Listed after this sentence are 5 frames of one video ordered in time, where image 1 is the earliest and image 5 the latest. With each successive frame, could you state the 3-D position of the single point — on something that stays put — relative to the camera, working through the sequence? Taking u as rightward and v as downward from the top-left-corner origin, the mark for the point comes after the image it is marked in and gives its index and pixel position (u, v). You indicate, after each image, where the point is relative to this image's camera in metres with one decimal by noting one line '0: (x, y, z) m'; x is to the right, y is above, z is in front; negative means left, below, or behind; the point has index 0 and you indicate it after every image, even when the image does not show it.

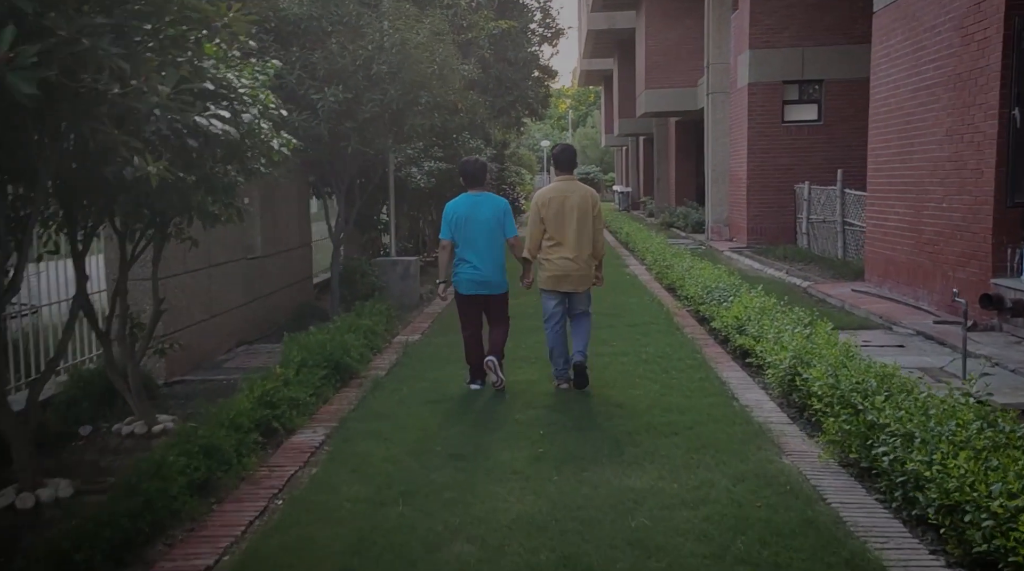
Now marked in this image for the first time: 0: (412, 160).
0: (-1.4, +1.7, +13.1) m
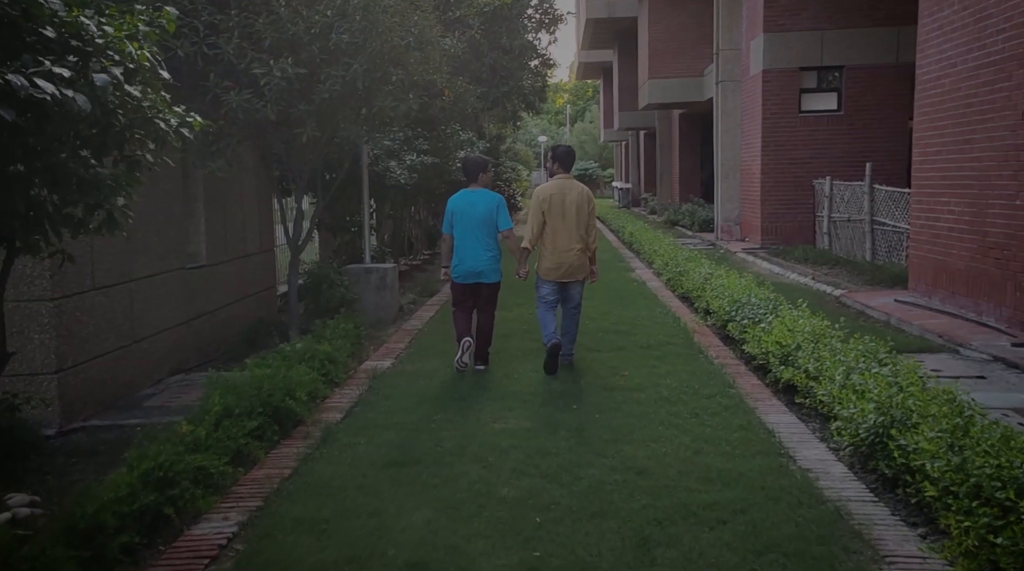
0: (-1.5, +1.6, +11.5) m
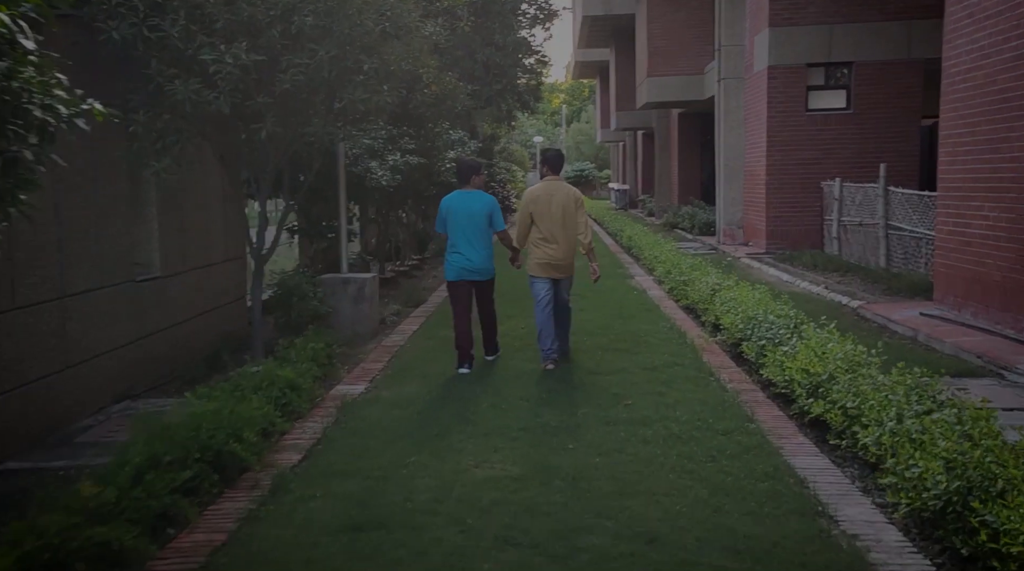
0: (-1.6, +1.5, +10.7) m
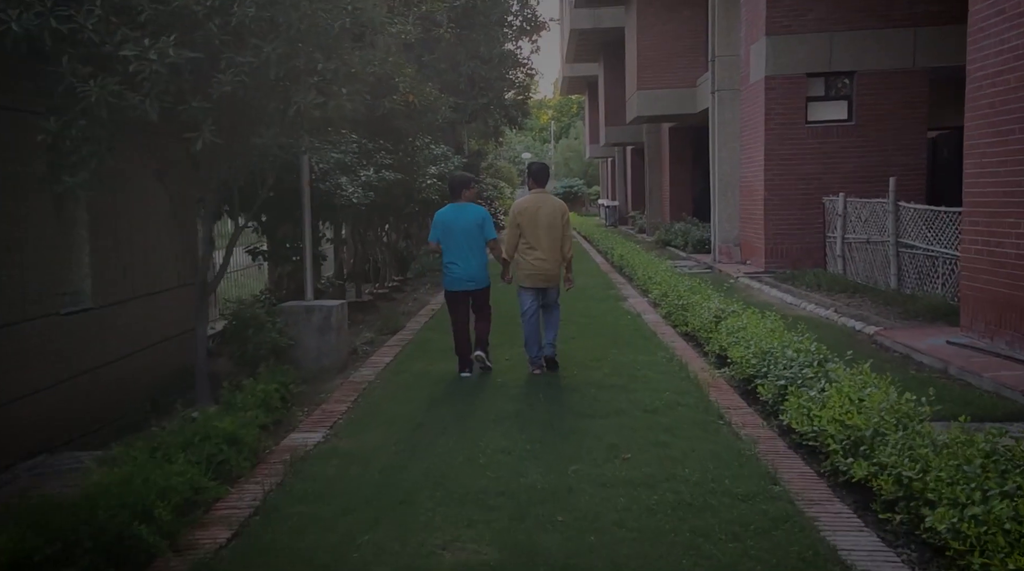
0: (-1.7, +1.2, +9.8) m
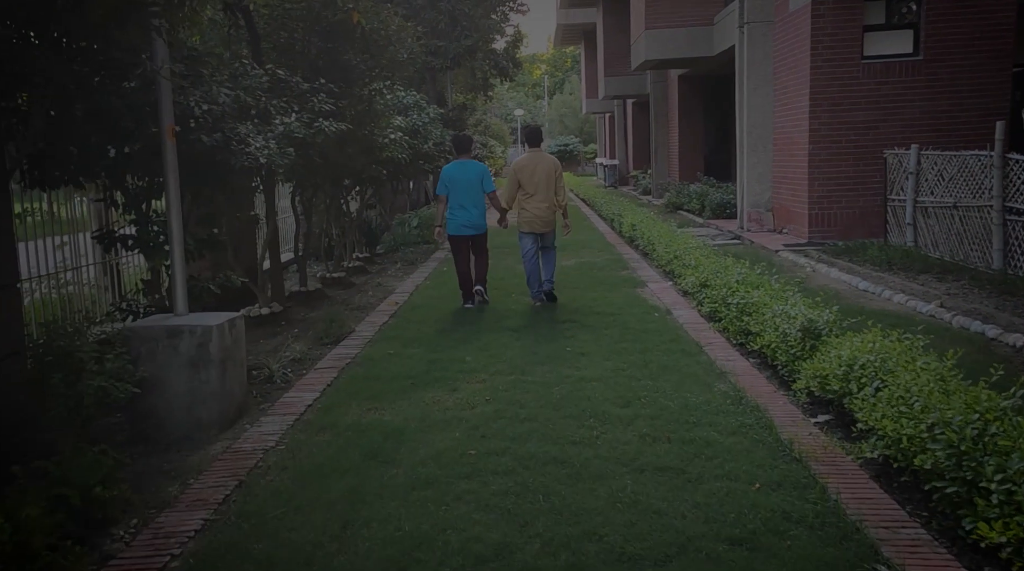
0: (-1.9, +1.2, +6.8) m
